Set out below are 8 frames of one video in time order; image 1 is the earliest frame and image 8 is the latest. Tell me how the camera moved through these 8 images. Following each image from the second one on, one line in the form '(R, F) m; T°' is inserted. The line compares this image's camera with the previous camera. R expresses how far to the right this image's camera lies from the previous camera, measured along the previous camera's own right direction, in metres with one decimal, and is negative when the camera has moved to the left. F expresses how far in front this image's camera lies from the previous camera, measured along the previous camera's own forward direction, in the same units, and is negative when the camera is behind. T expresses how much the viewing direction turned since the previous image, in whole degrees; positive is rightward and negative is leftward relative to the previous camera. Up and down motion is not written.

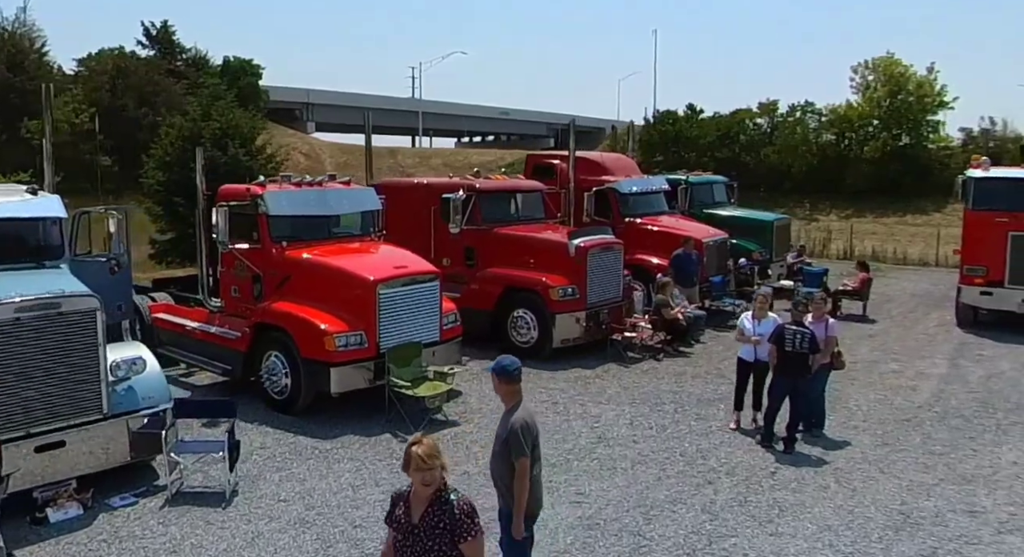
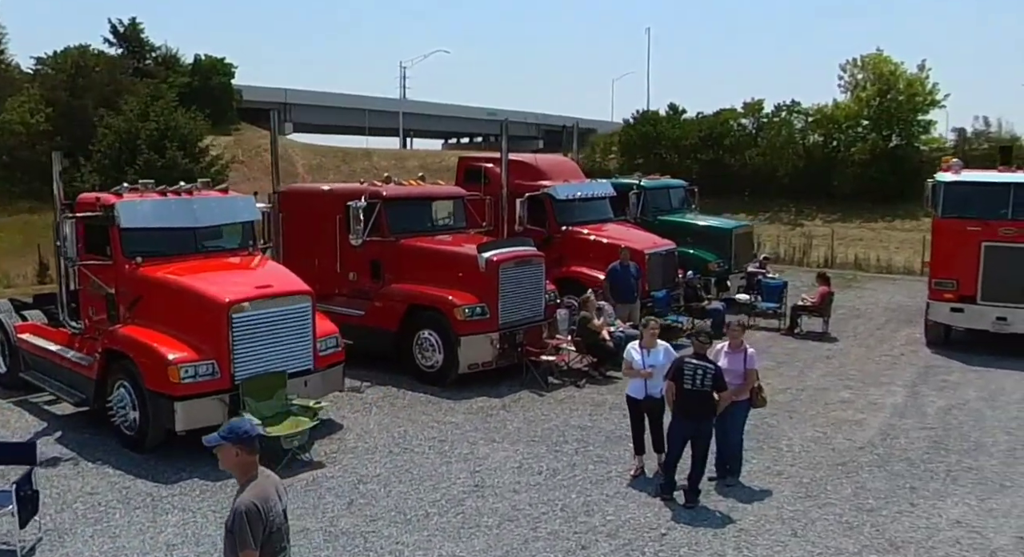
(+1.5, +1.3) m; -1°
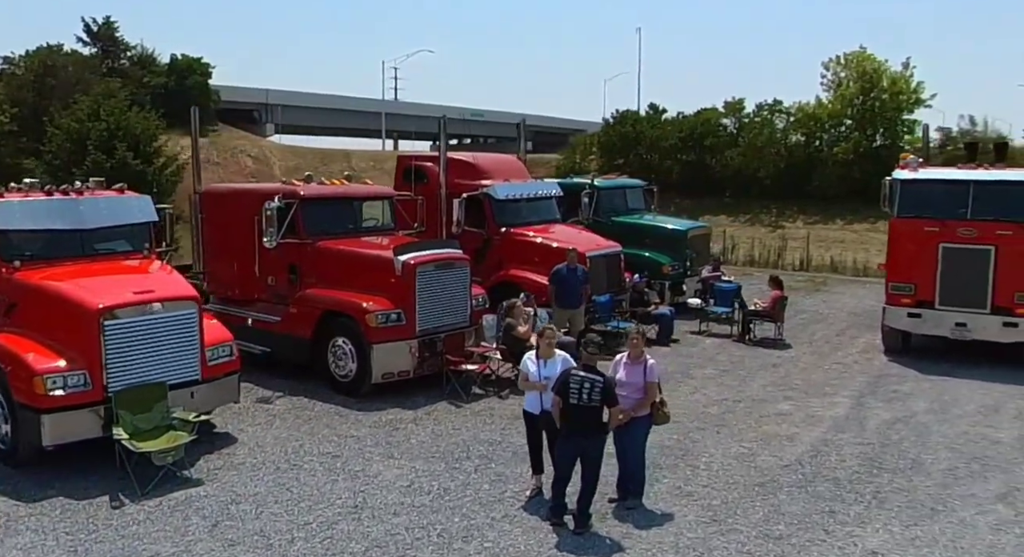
(+1.1, +0.7) m; -1°
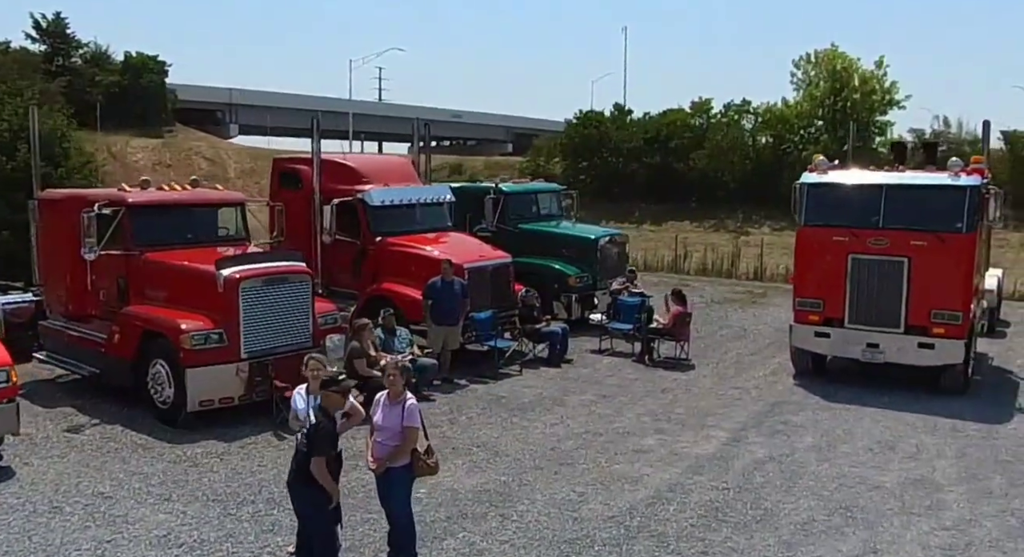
(+2.1, +1.1) m; -1°
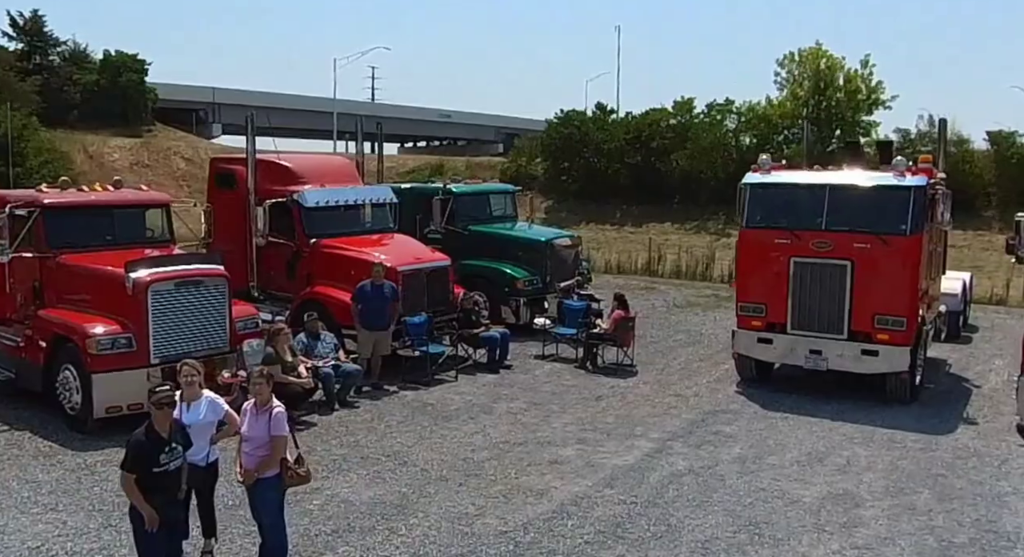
(+1.0, +0.3) m; -1°
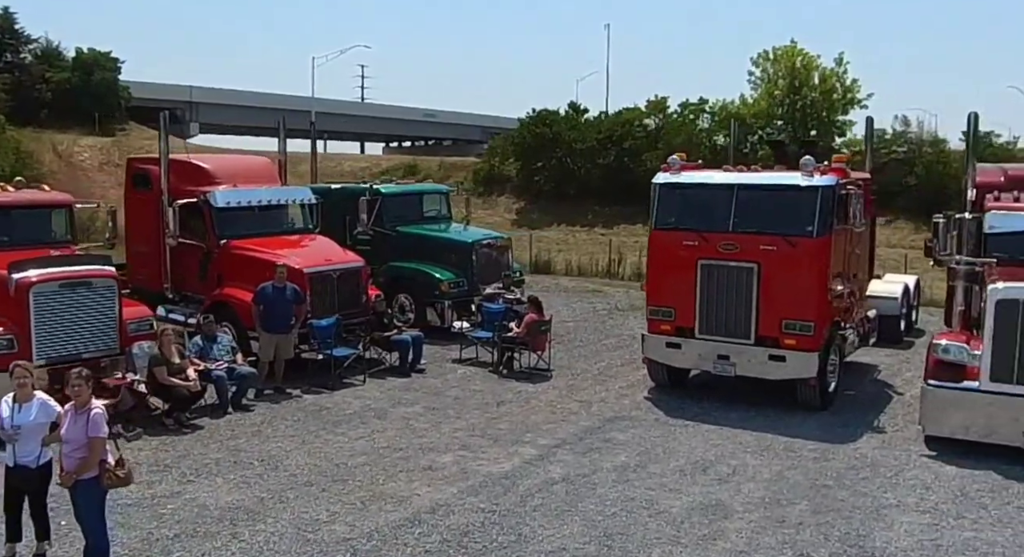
(+1.4, +0.2) m; -1°
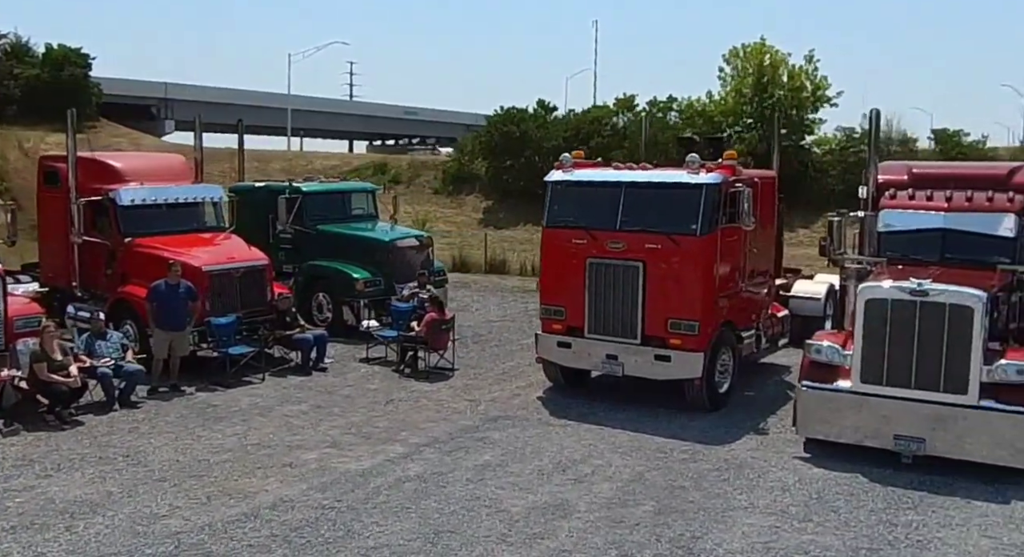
(+1.6, 0.0) m; -1°
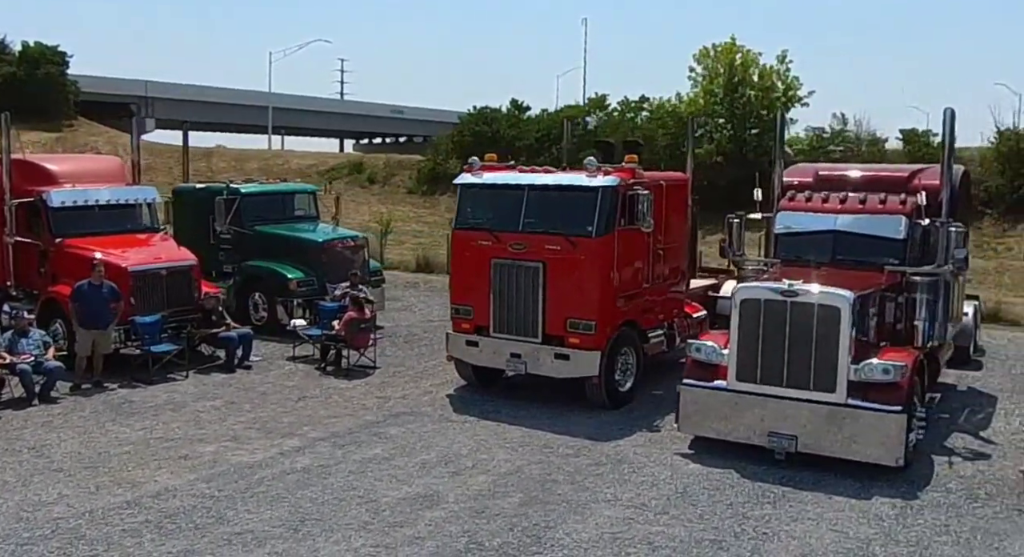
(+1.4, -0.3) m; -1°
